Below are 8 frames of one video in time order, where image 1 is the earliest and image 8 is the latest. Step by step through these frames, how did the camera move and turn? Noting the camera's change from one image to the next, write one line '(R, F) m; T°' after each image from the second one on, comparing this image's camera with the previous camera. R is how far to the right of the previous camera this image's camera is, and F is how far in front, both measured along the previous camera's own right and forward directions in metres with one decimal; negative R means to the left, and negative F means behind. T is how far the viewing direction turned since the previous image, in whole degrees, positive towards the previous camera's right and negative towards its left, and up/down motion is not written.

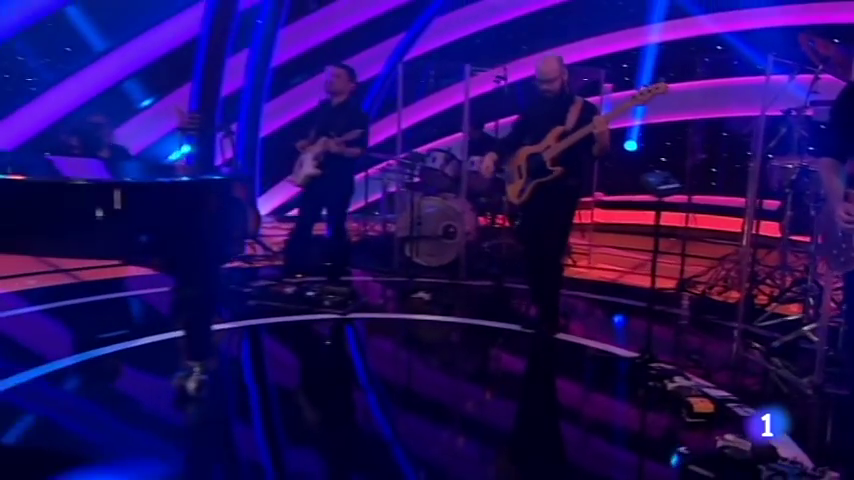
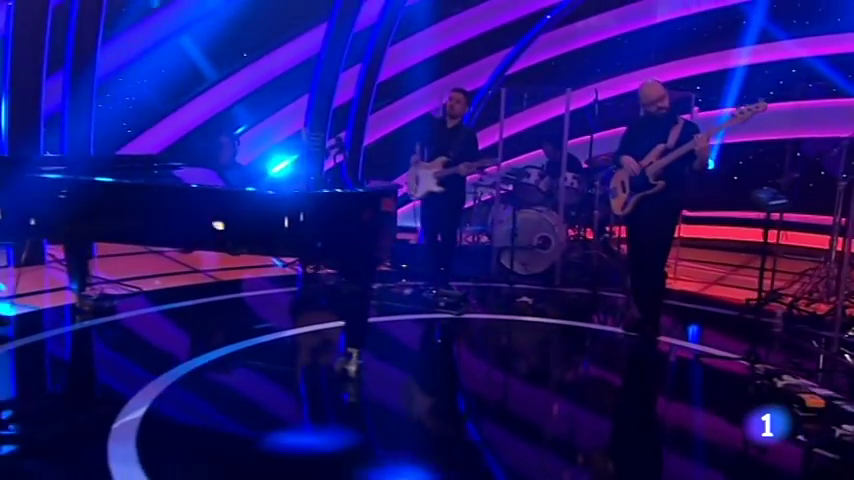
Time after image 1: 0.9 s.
(-0.5, -0.5) m; -4°
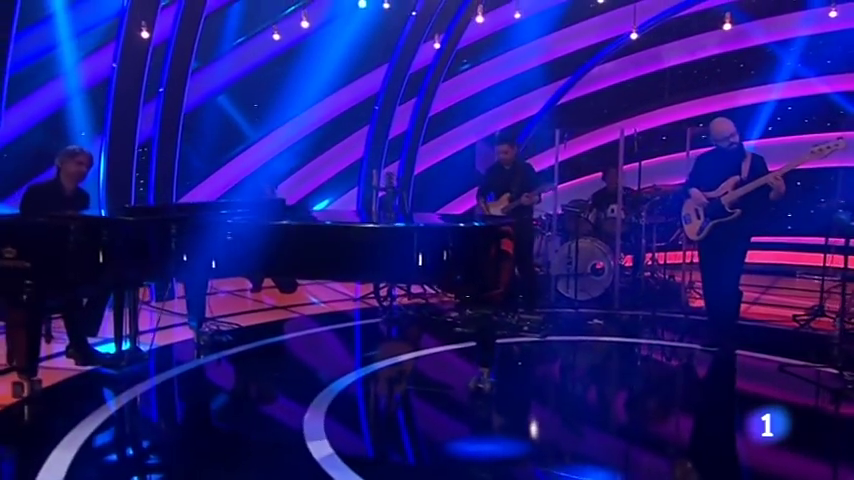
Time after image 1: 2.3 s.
(-0.9, -0.4) m; +2°
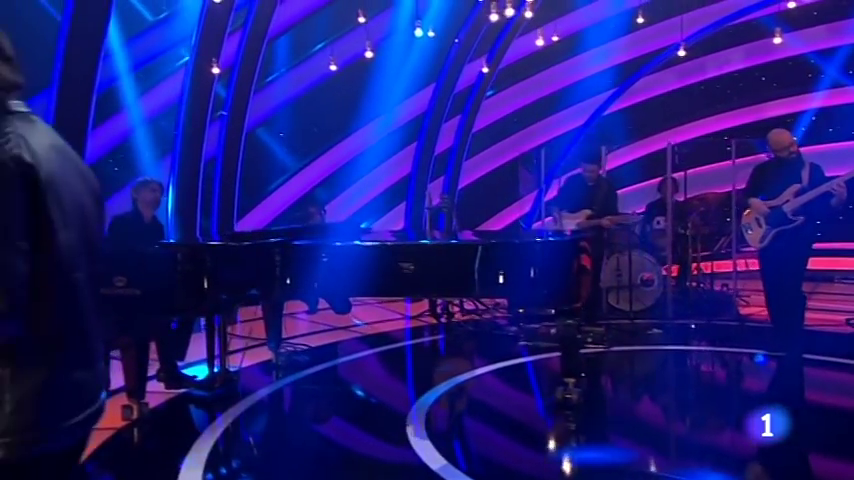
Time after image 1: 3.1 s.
(-0.5, -0.2) m; -1°
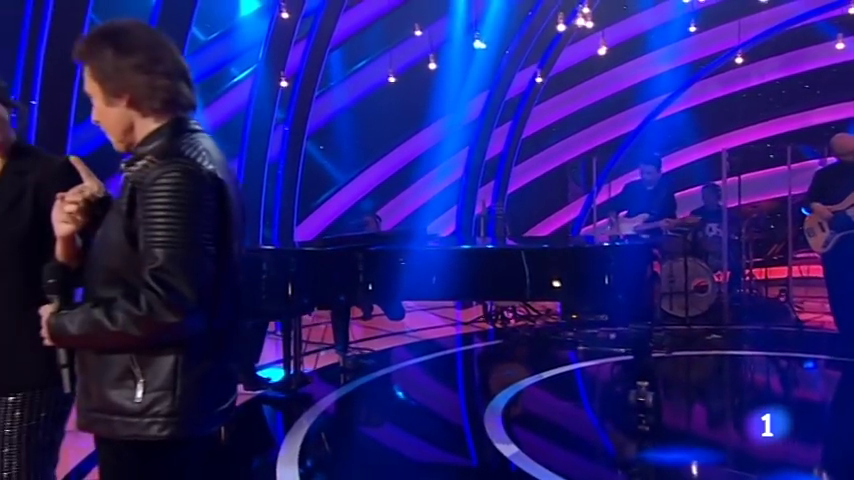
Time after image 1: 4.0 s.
(-0.3, -0.1) m; -2°
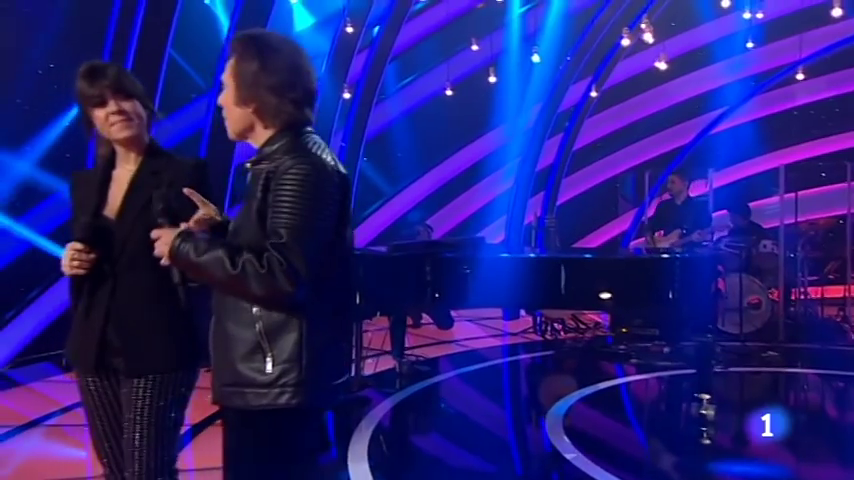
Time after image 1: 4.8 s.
(-0.2, -0.1) m; -3°
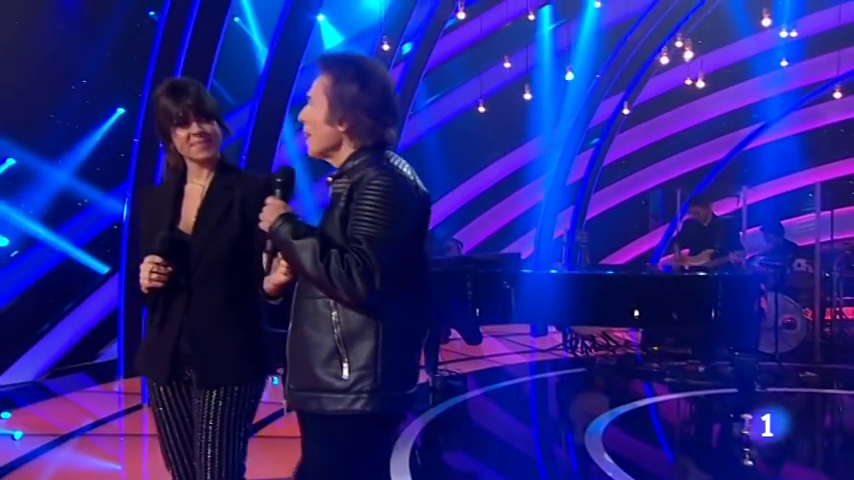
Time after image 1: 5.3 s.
(-0.1, 0.0) m; -1°
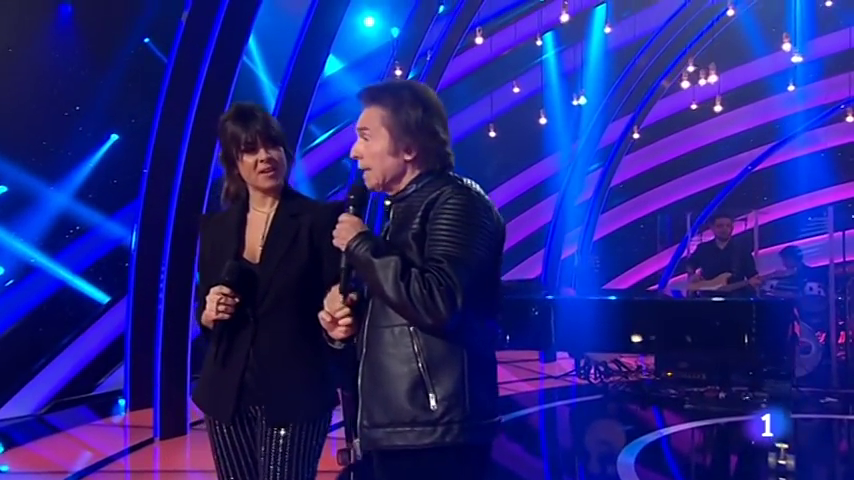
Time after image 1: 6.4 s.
(-0.2, +0.1) m; +1°
